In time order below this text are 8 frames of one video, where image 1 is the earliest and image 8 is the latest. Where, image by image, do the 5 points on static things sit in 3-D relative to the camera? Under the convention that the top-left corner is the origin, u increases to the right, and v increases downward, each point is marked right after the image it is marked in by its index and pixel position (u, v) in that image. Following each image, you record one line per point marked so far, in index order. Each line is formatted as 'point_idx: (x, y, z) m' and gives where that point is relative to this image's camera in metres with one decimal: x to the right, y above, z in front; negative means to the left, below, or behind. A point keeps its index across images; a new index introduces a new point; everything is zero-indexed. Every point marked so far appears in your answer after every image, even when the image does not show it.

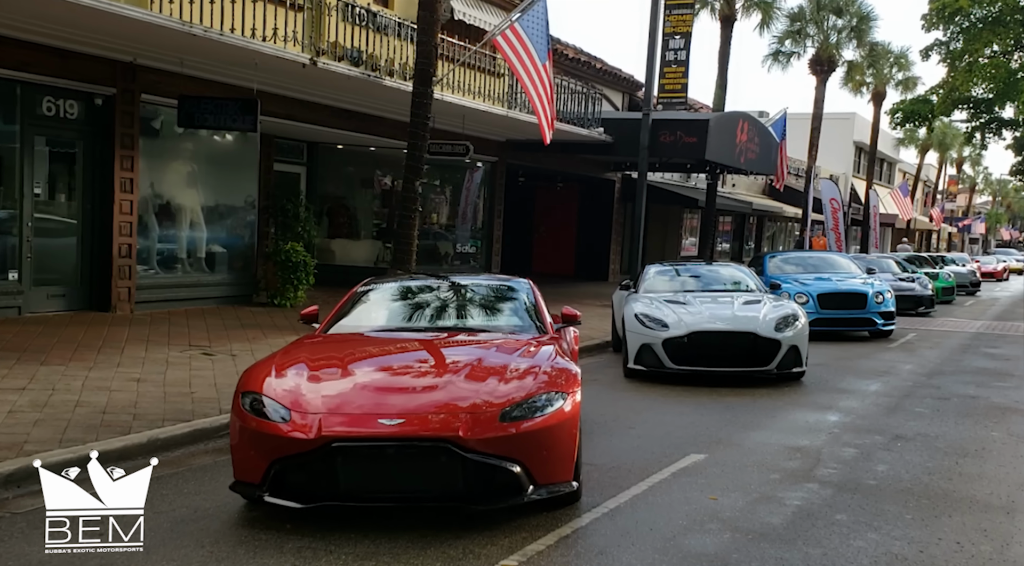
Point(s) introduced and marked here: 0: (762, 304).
0: (+2.8, -0.2, +11.2) m
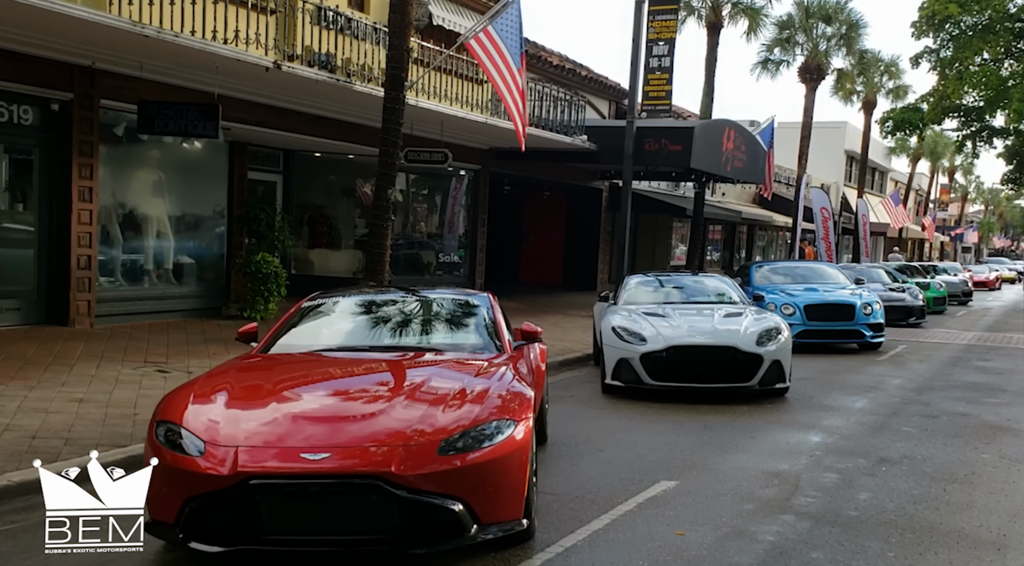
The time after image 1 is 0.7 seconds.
0: (+2.5, -0.4, +10.8) m
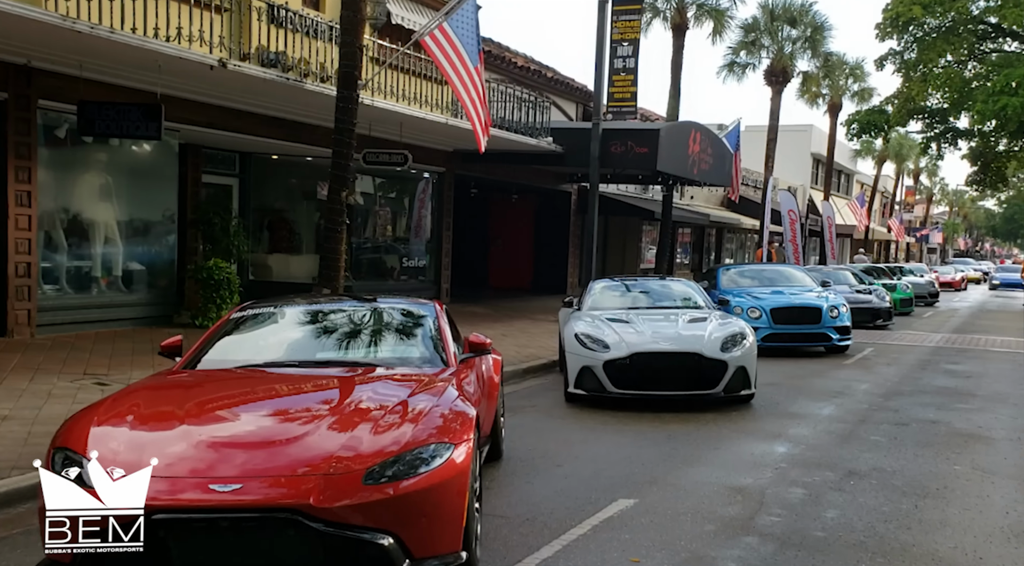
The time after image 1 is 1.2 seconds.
0: (+2.0, -0.4, +10.5) m
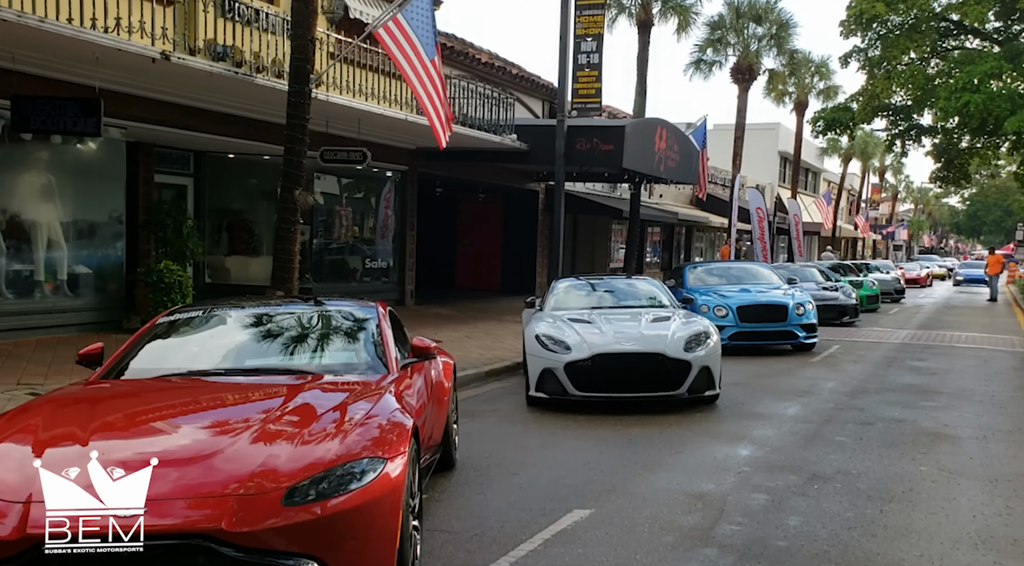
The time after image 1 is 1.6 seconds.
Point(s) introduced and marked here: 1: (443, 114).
0: (+1.6, -0.4, +10.3) m
1: (-0.8, +1.9, +11.5) m
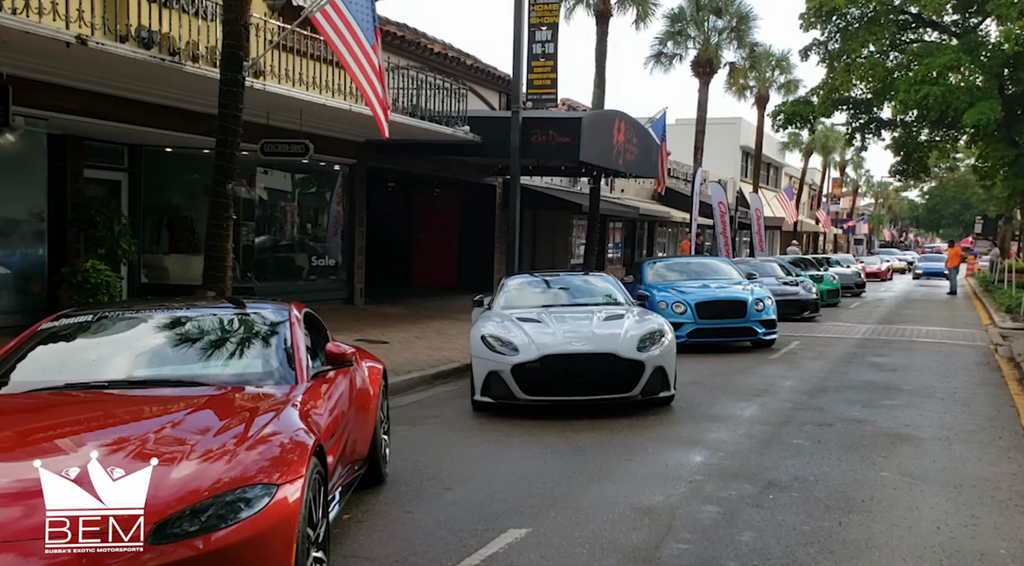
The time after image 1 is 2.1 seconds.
0: (+1.1, -0.4, +9.8) m
1: (-1.4, +1.9, +11.0) m
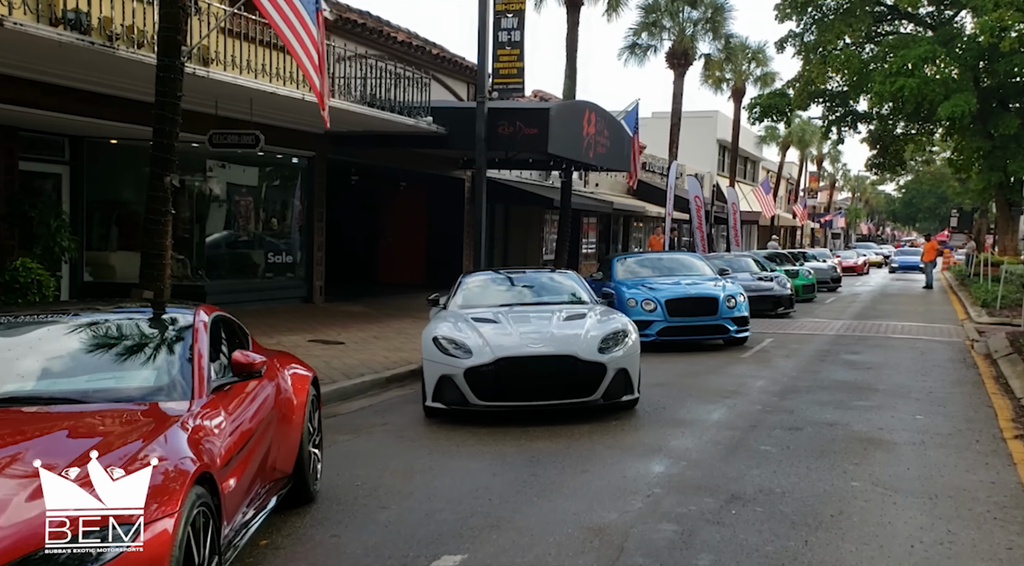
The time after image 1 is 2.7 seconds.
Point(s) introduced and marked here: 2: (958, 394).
0: (+0.7, -0.3, +9.3) m
1: (-1.8, +2.0, +10.4) m
2: (+4.5, -1.1, +10.4) m
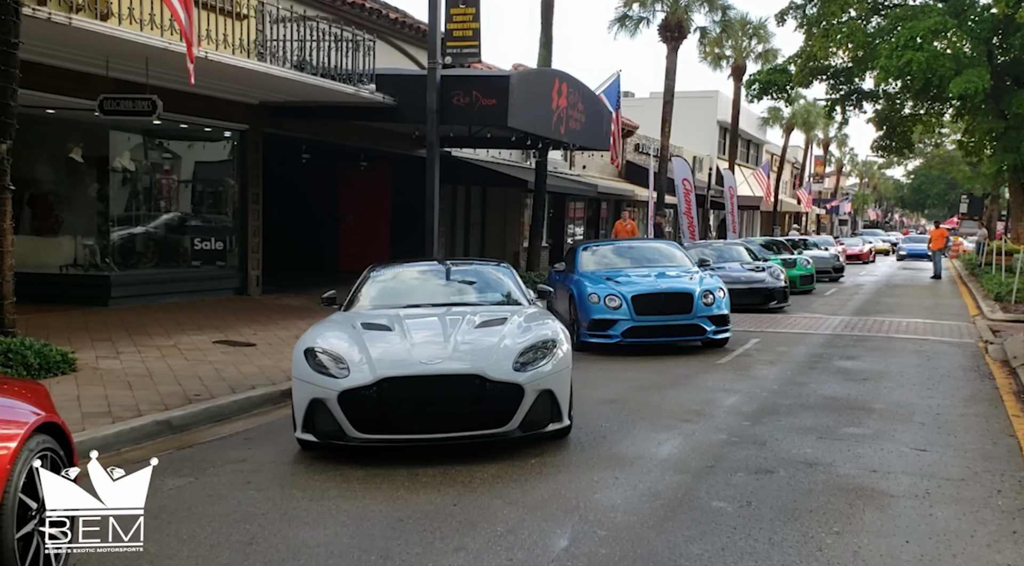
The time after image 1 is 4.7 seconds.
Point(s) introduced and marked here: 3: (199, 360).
0: (0.0, -0.3, +7.5) m
1: (-2.5, +2.0, +8.5) m
2: (+3.8, -1.1, +8.5) m
3: (-3.1, -0.8, +10.1) m
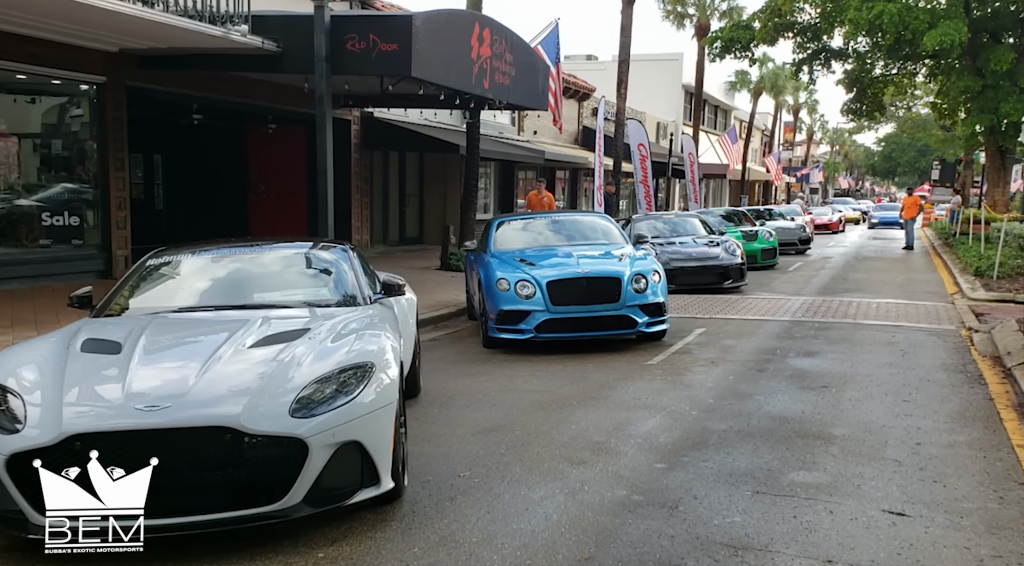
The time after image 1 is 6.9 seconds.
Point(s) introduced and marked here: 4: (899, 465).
0: (-1.0, -0.3, +5.2) m
1: (-3.5, +2.0, +6.1) m
2: (+2.8, -1.1, +6.3) m
3: (-4.2, -0.7, +7.8) m
4: (+2.3, -1.1, +6.1) m
